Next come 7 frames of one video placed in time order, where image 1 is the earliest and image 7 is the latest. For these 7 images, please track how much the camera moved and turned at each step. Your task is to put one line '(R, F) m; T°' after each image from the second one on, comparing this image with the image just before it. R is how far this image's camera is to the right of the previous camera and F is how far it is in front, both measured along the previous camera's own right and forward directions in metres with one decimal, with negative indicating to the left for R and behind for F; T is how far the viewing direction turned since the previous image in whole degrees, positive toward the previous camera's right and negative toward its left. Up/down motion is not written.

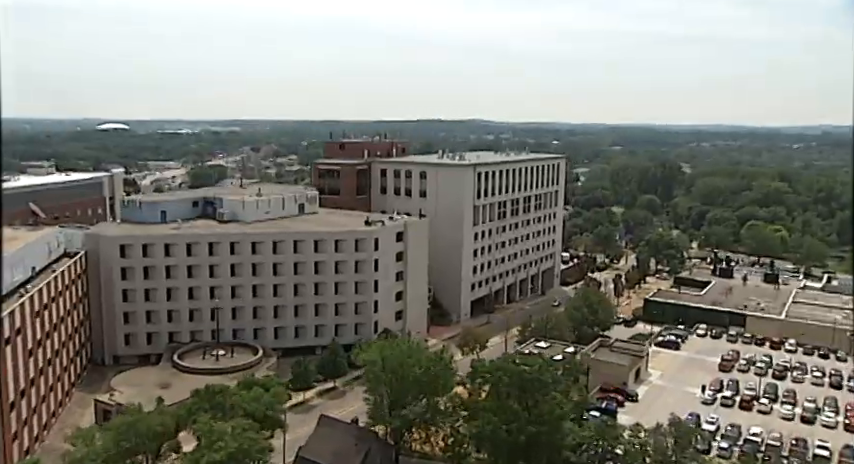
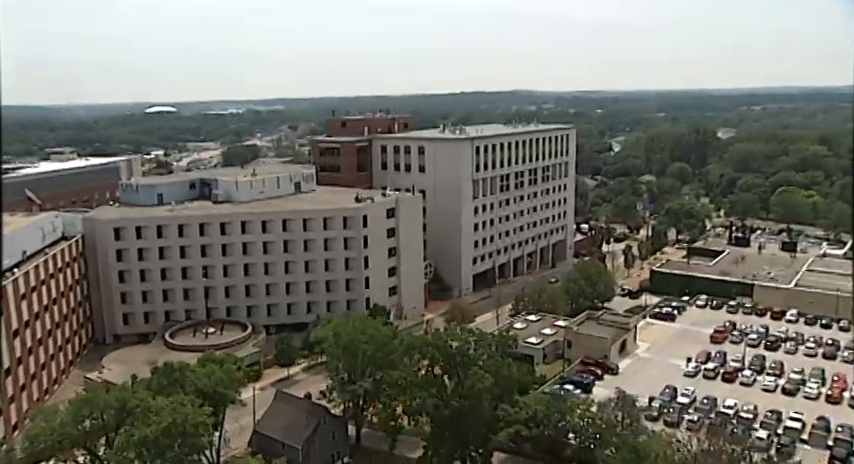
(+2.5, 0.0) m; -4°
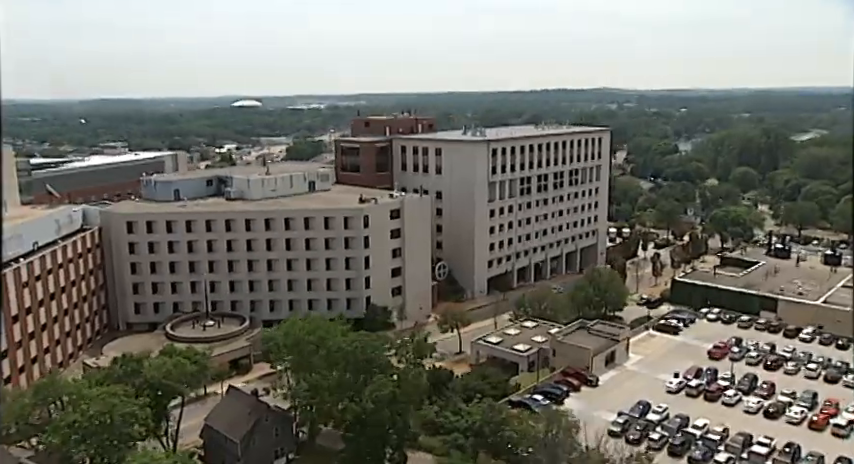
(+3.4, +0.1) m; -6°
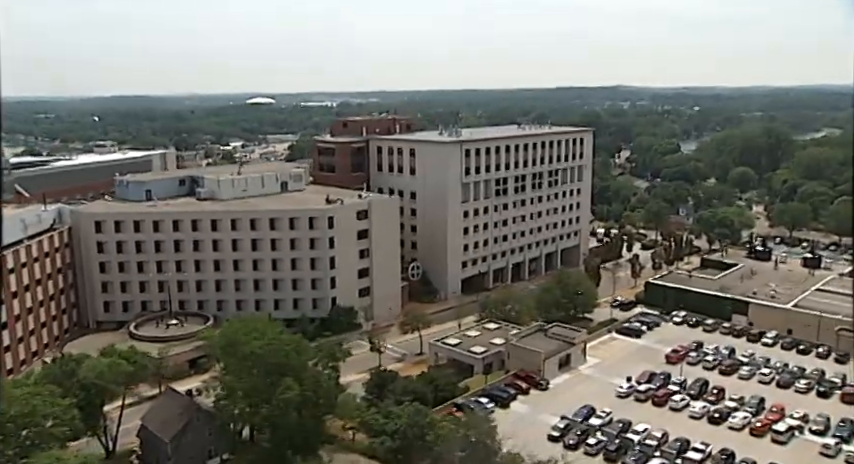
(+2.2, -0.1) m; -1°
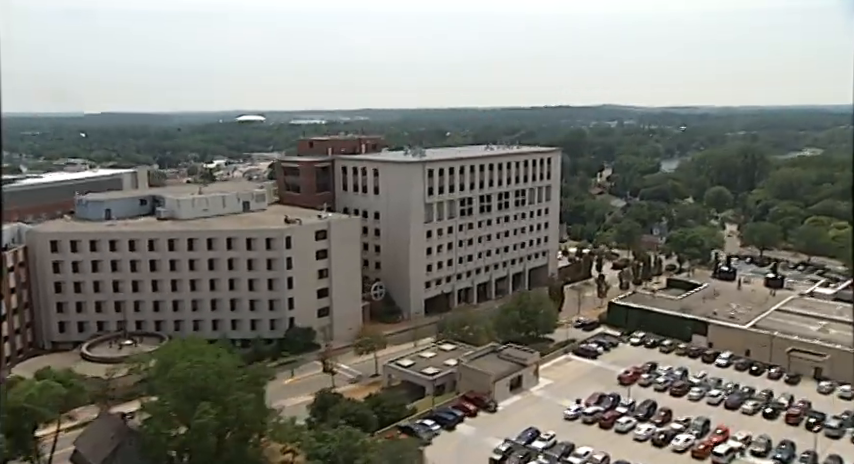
(+1.4, 0.0) m; +1°
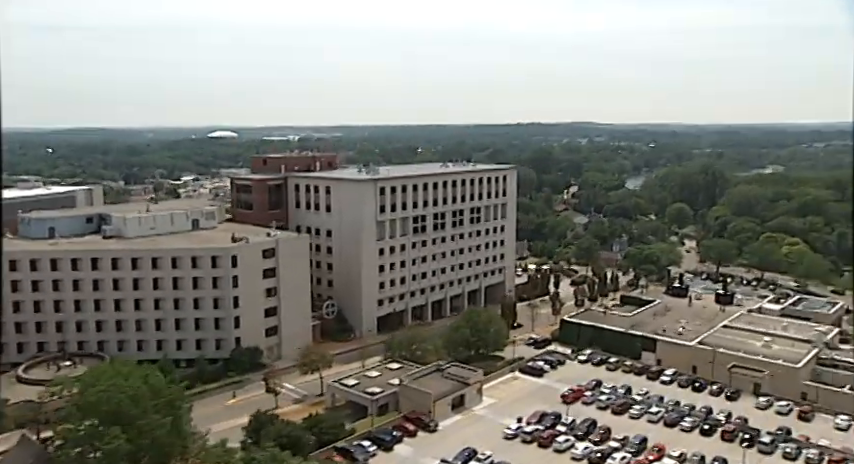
(+1.2, 0.0) m; +2°
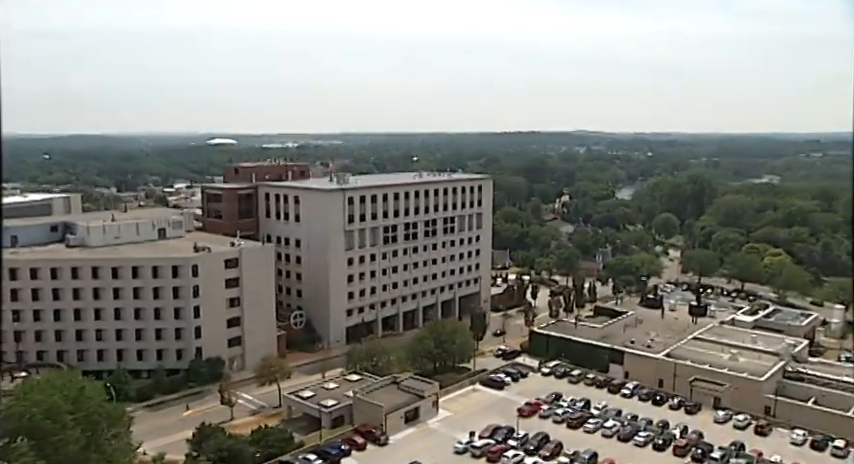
(+1.7, +0.2) m; 0°
